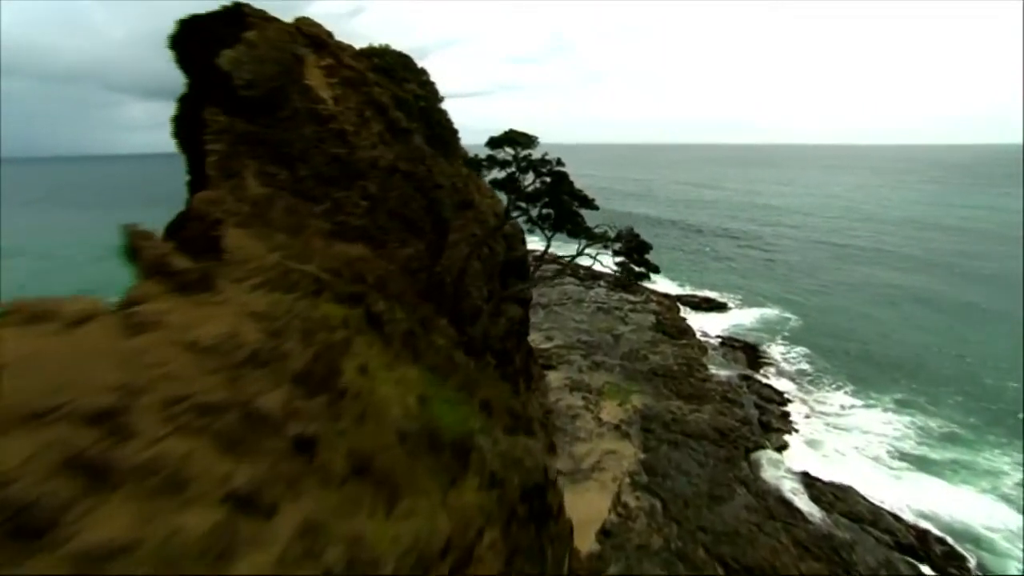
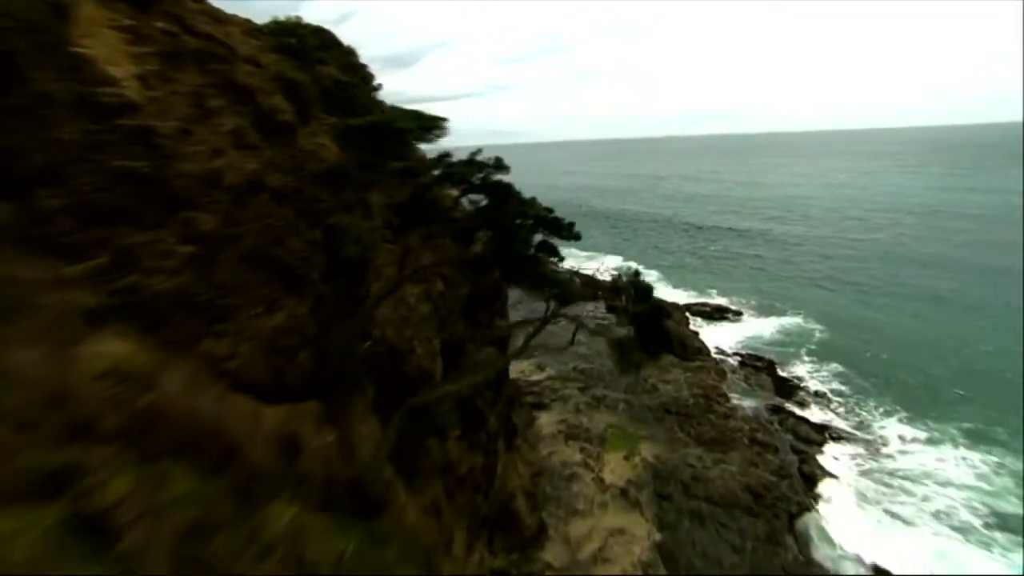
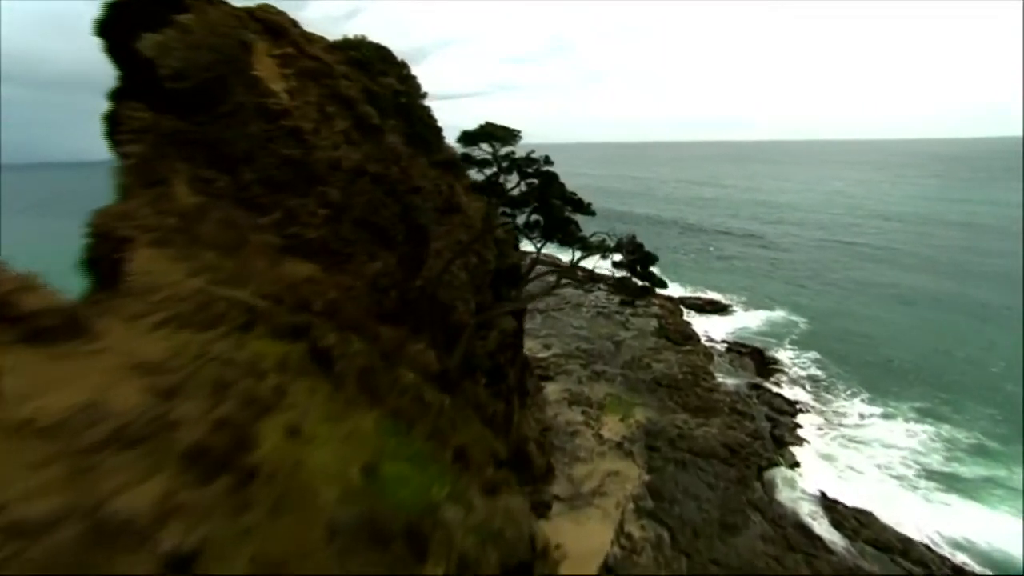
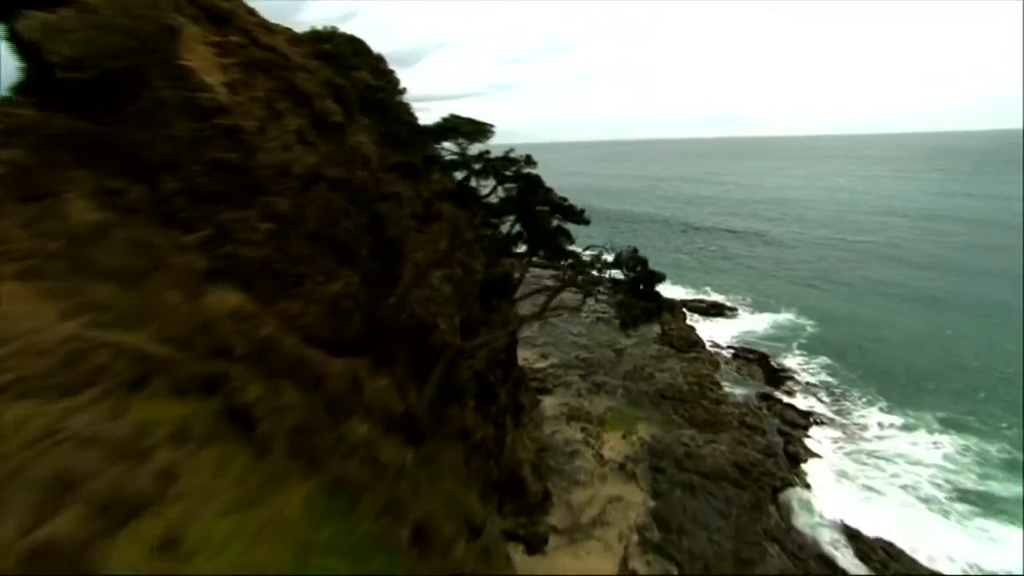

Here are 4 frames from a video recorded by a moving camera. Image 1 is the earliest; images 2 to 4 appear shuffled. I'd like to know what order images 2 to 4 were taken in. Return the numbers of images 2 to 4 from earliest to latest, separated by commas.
3, 4, 2
